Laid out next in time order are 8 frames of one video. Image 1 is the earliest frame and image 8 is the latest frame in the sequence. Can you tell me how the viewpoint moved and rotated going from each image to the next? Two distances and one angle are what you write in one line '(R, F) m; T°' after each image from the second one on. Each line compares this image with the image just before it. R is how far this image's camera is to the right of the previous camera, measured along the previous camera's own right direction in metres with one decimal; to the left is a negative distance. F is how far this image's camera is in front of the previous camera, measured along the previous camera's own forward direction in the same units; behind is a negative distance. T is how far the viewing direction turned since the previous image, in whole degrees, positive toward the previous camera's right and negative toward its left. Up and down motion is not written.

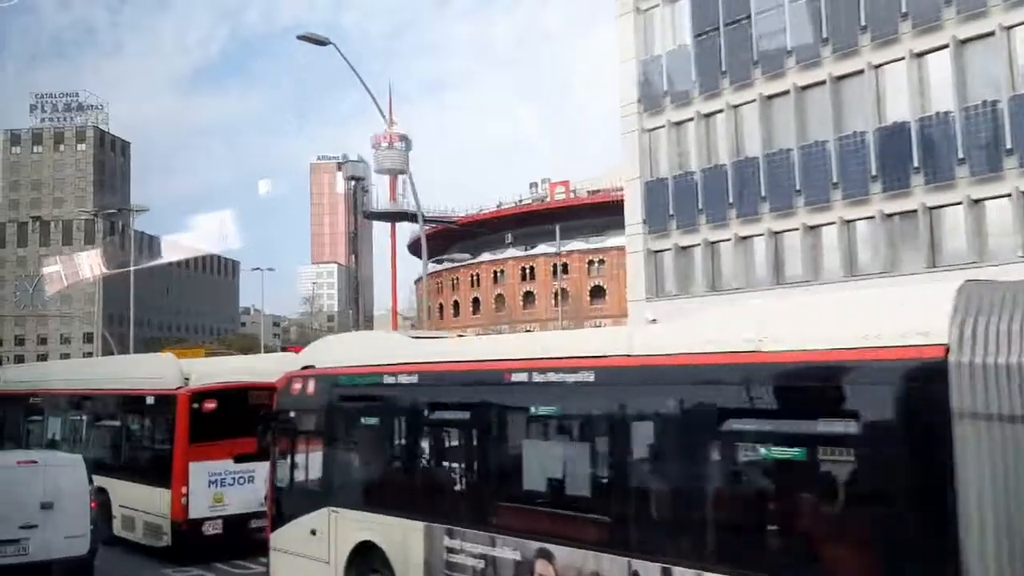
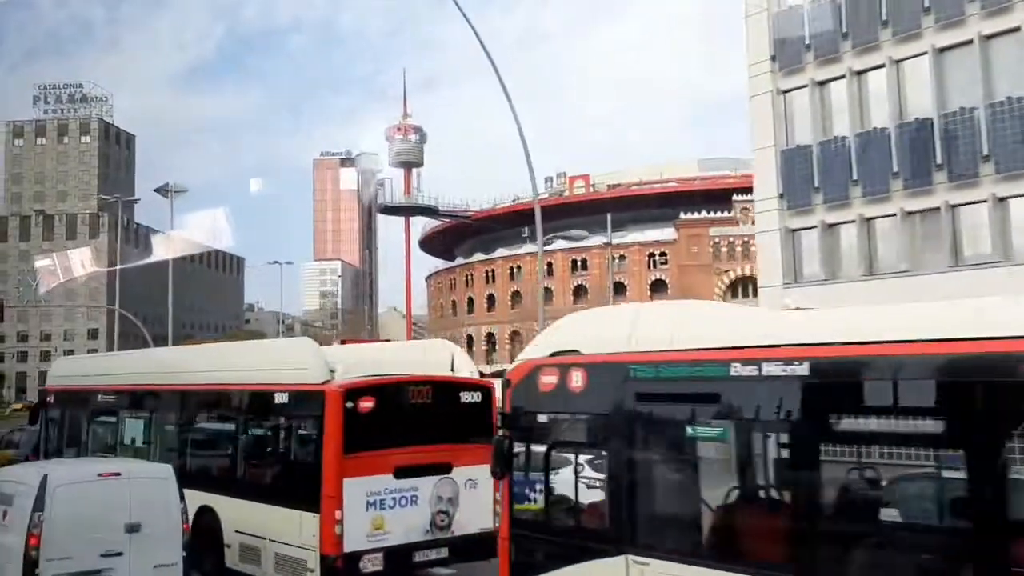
(-1.9, +2.0) m; 0°
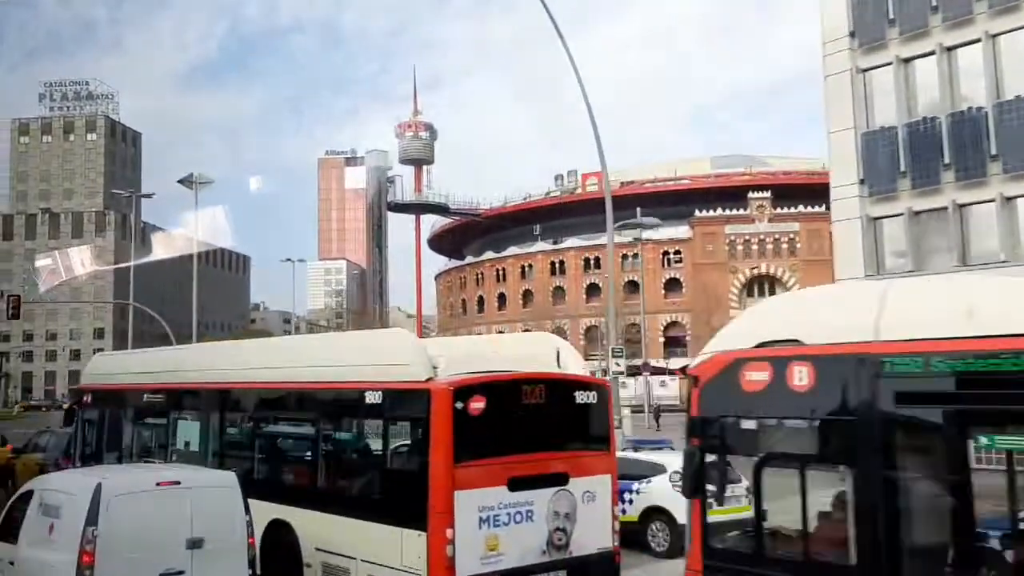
(-0.9, +0.9) m; 0°
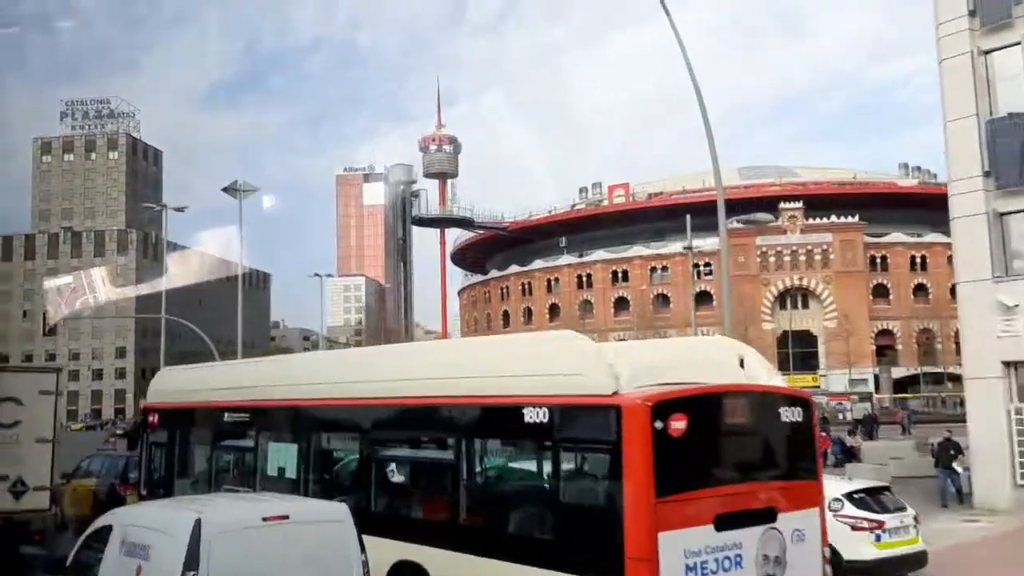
(-1.0, +1.1) m; -1°
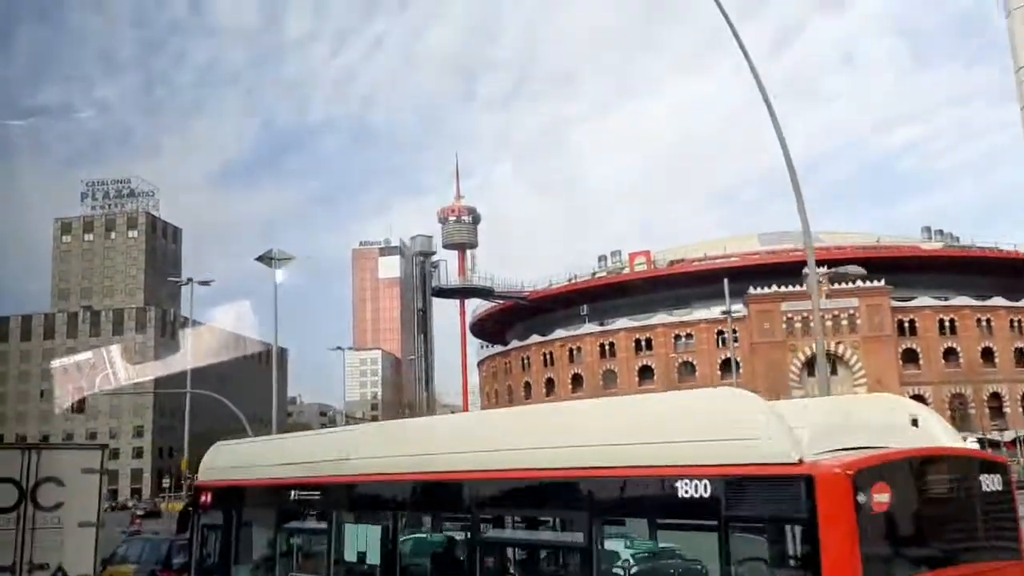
(-0.7, +0.7) m; -1°
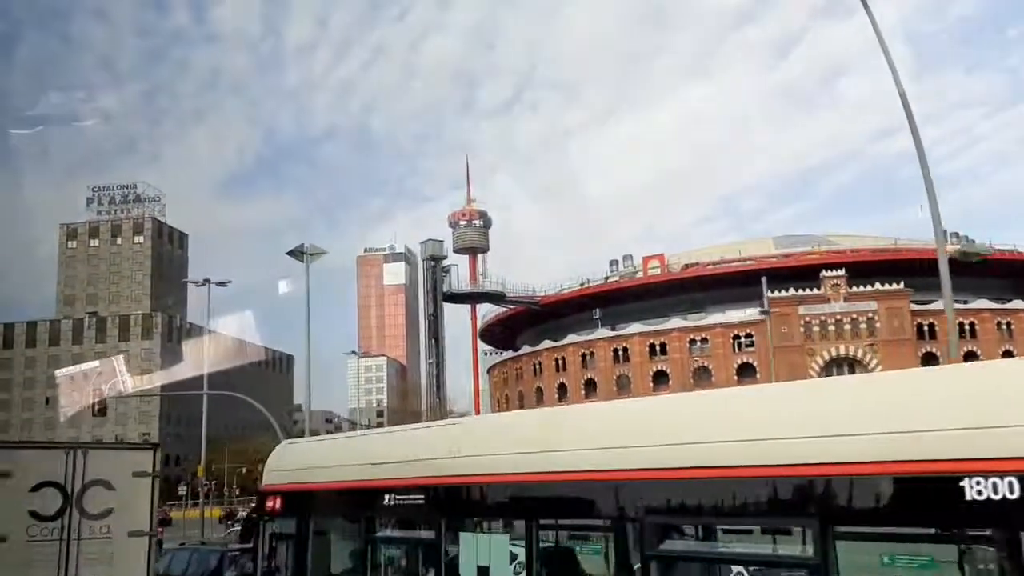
(-0.9, +1.0) m; 0°
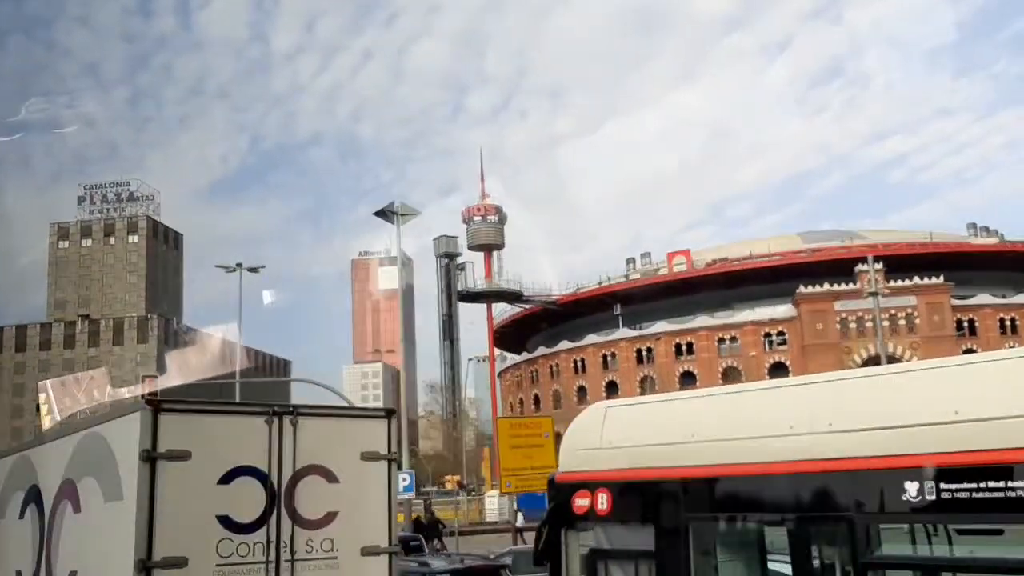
(-2.6, +3.0) m; +1°
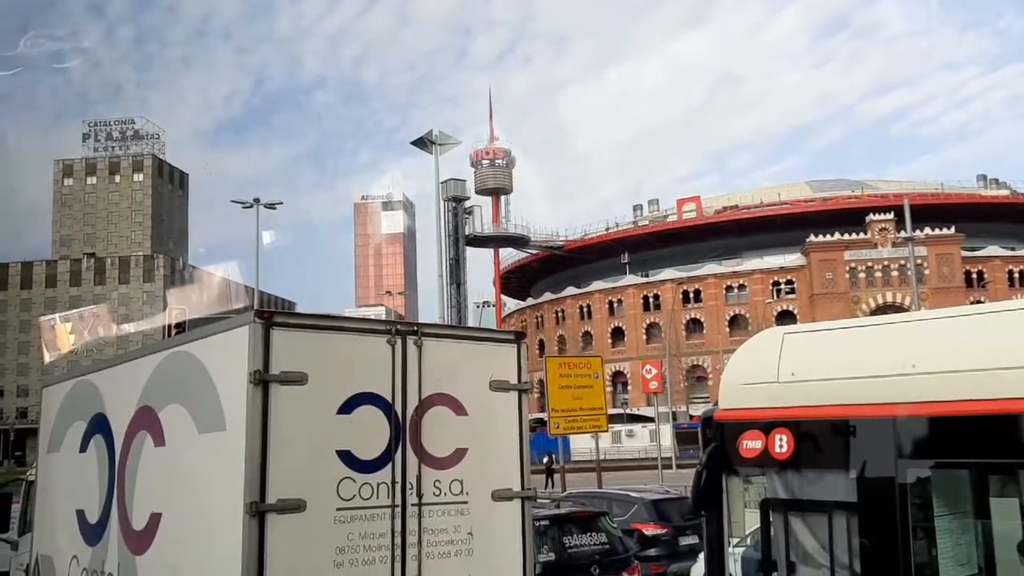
(-0.8, +0.8) m; 0°
